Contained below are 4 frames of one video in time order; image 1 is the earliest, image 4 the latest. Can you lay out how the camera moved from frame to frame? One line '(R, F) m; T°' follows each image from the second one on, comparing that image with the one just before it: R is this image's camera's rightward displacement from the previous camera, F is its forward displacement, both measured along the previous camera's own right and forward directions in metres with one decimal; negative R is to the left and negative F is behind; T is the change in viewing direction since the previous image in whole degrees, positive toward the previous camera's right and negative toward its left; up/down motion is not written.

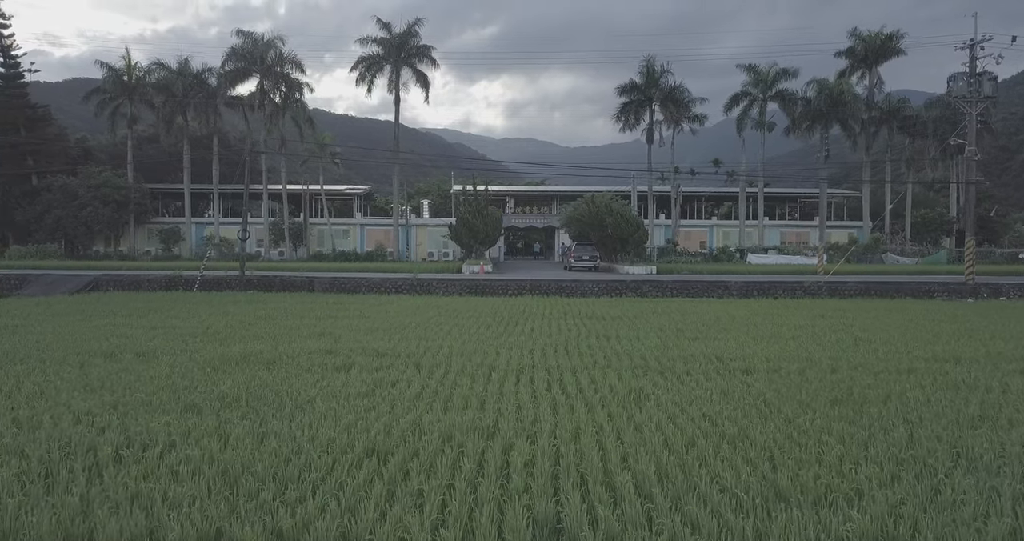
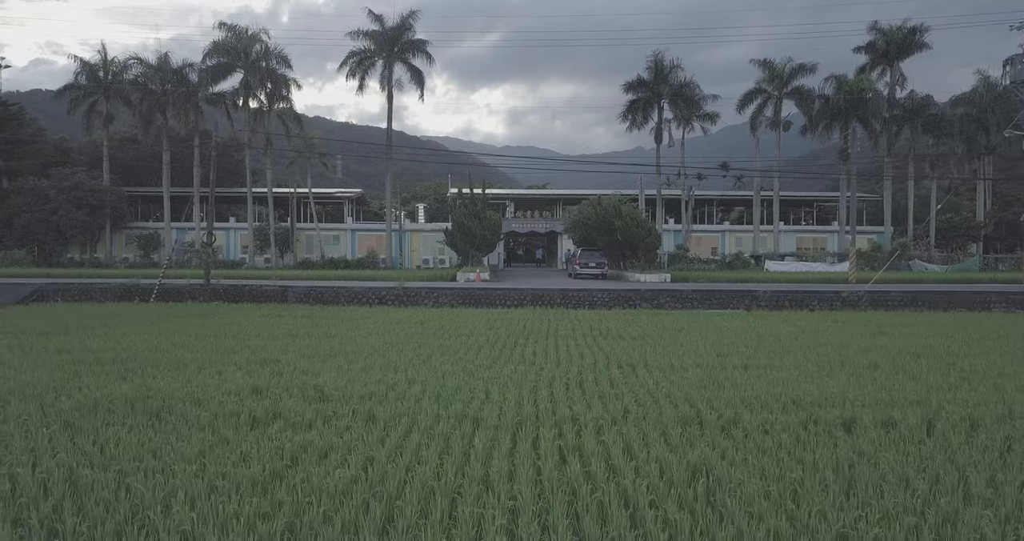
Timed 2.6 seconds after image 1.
(+0.1, +3.0) m; 0°
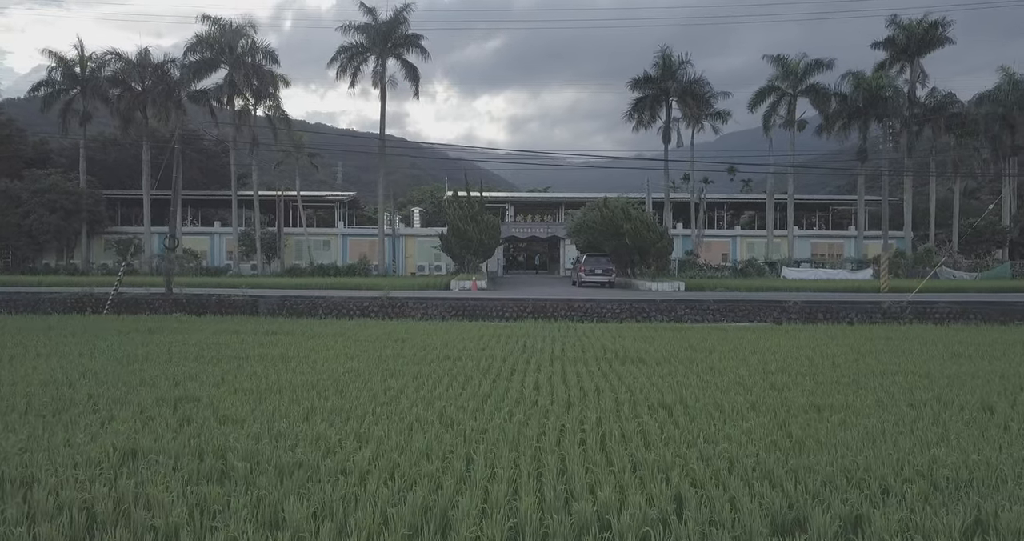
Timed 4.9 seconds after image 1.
(+0.1, +2.5) m; 0°
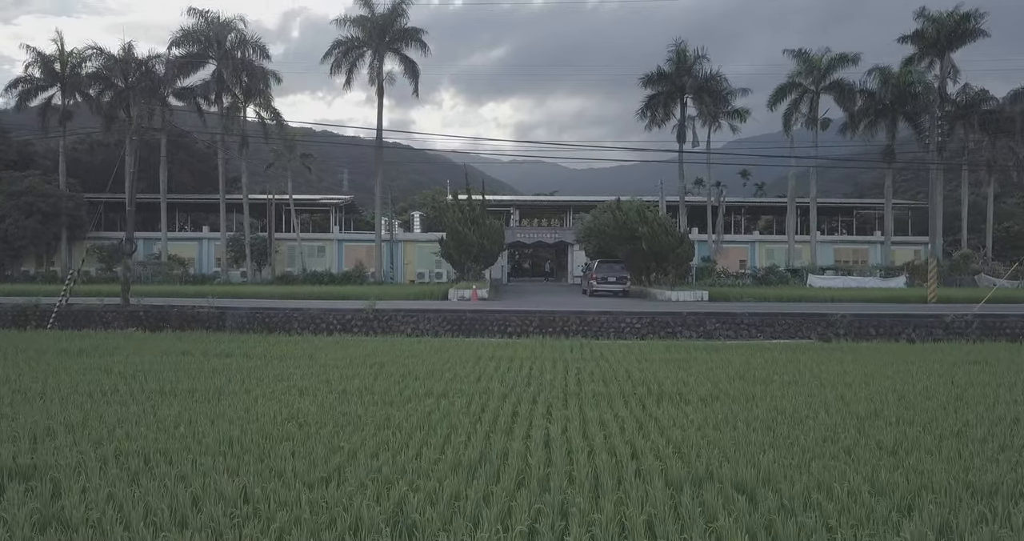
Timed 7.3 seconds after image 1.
(+0.1, +2.6) m; 0°
